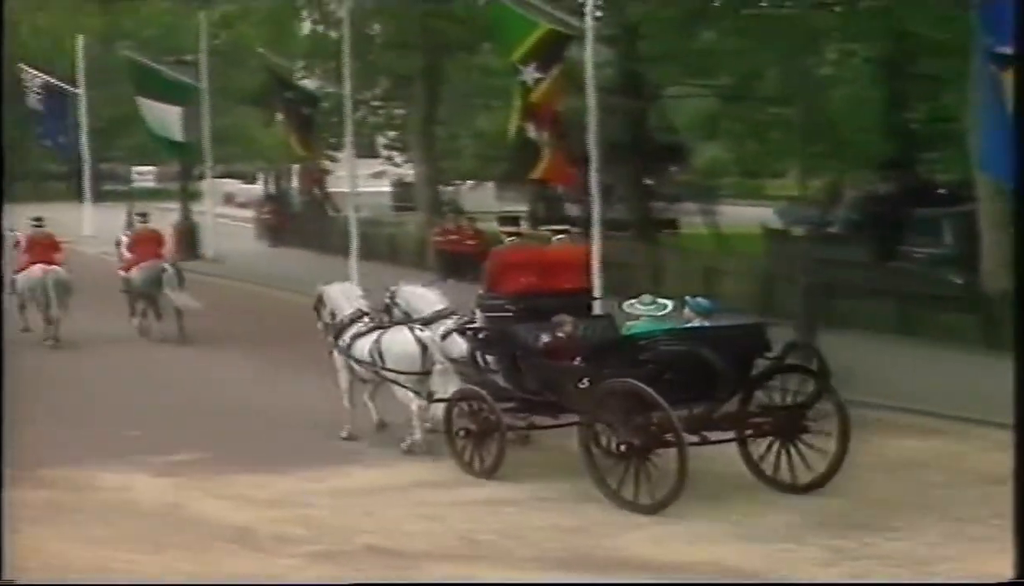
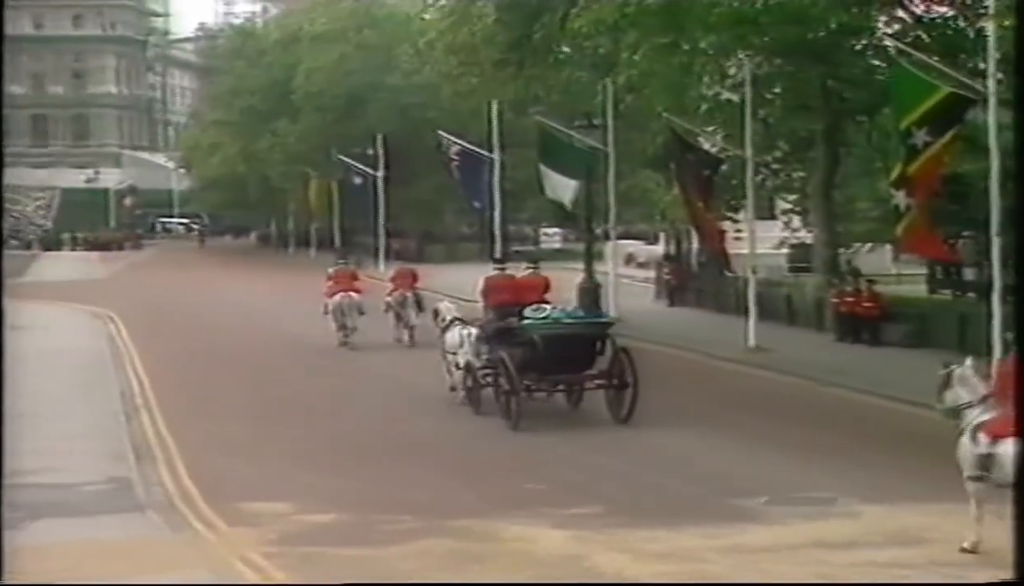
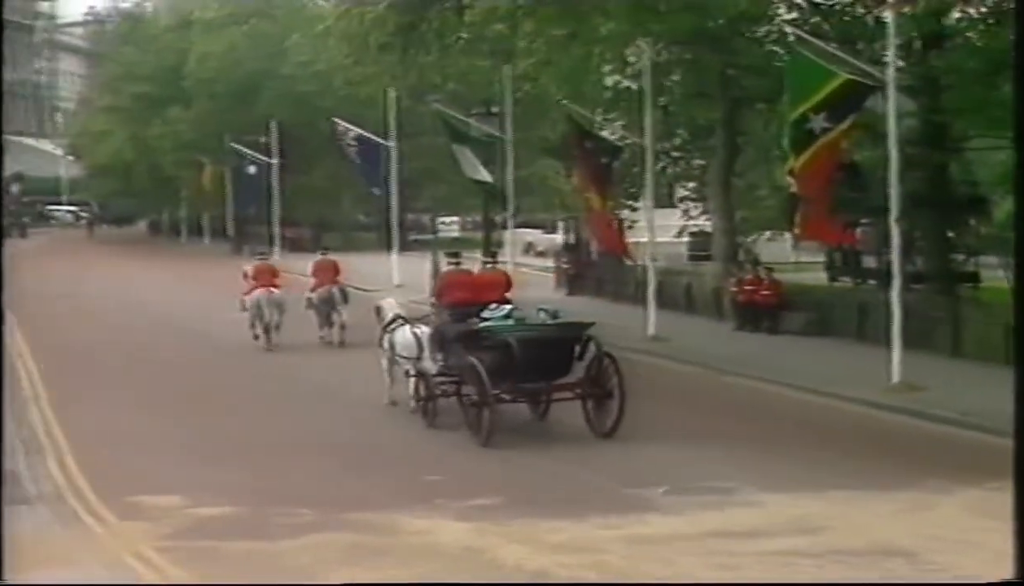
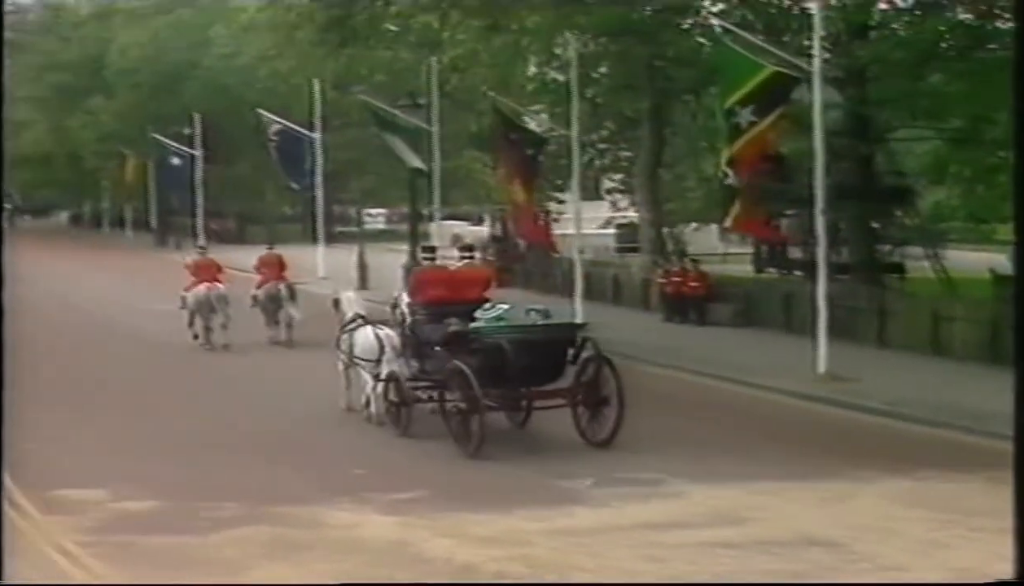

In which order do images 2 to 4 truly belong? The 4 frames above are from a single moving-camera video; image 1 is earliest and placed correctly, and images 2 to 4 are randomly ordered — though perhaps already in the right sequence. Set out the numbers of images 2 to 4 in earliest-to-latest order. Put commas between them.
4, 3, 2
